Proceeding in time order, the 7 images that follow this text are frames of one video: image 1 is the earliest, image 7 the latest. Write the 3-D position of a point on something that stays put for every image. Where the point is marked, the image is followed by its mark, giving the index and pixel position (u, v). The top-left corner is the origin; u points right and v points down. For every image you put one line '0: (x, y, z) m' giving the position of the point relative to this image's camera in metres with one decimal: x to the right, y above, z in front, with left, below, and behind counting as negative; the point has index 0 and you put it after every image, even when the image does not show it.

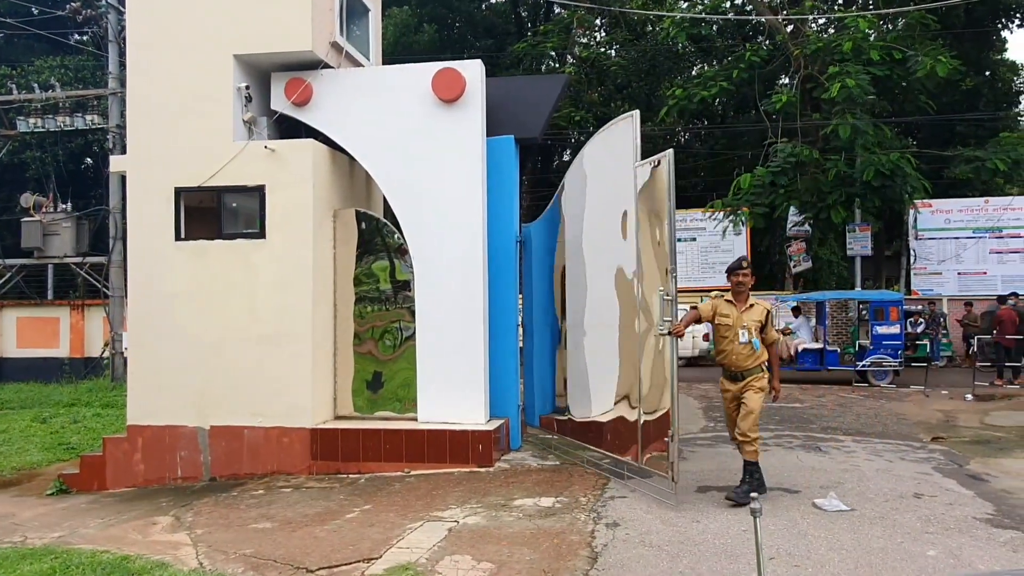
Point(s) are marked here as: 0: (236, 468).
0: (-2.9, -1.9, +7.3) m
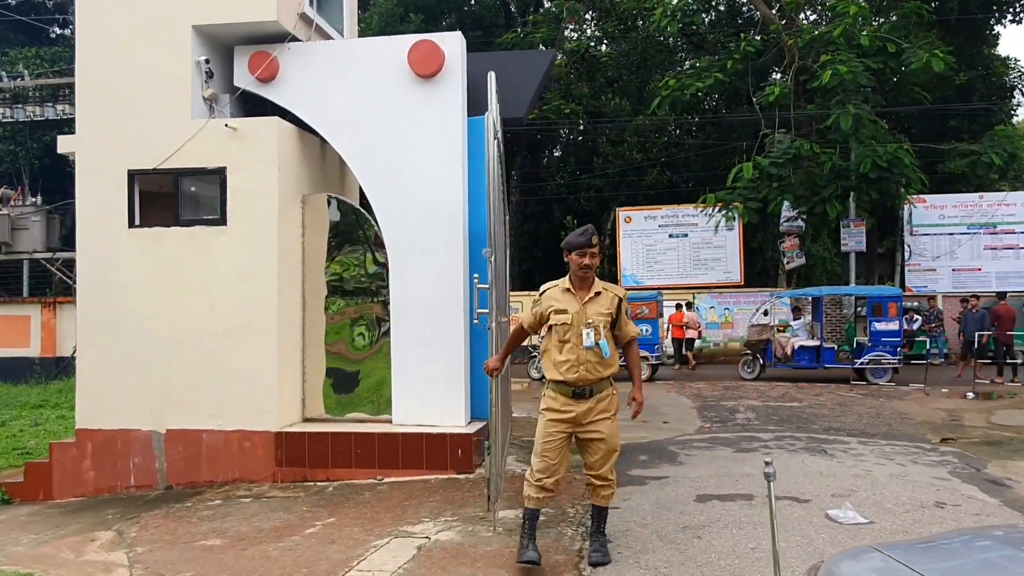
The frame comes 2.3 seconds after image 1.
0: (-3.0, -1.8, +6.7) m
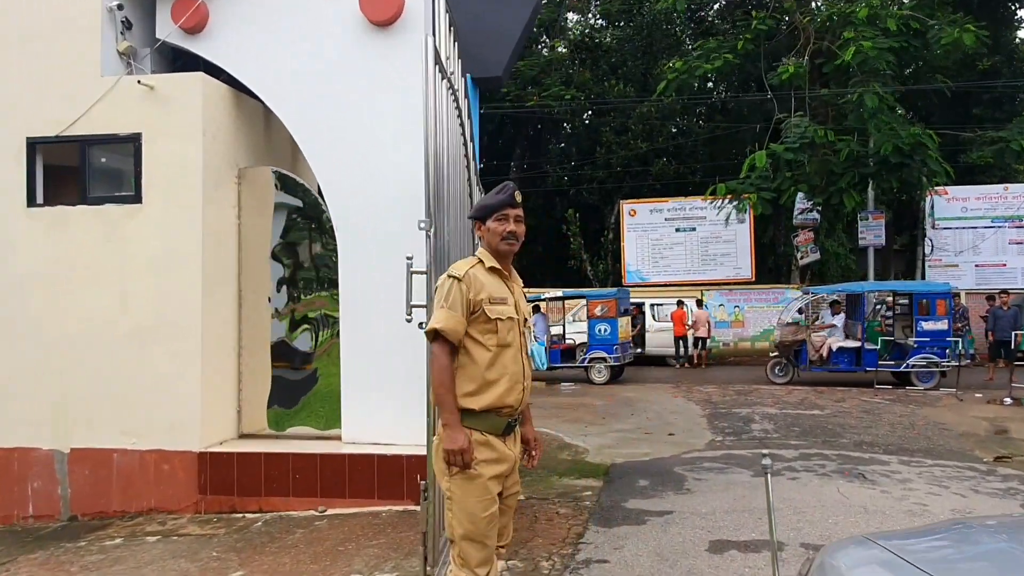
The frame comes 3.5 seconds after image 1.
0: (-3.3, -1.7, +5.6) m
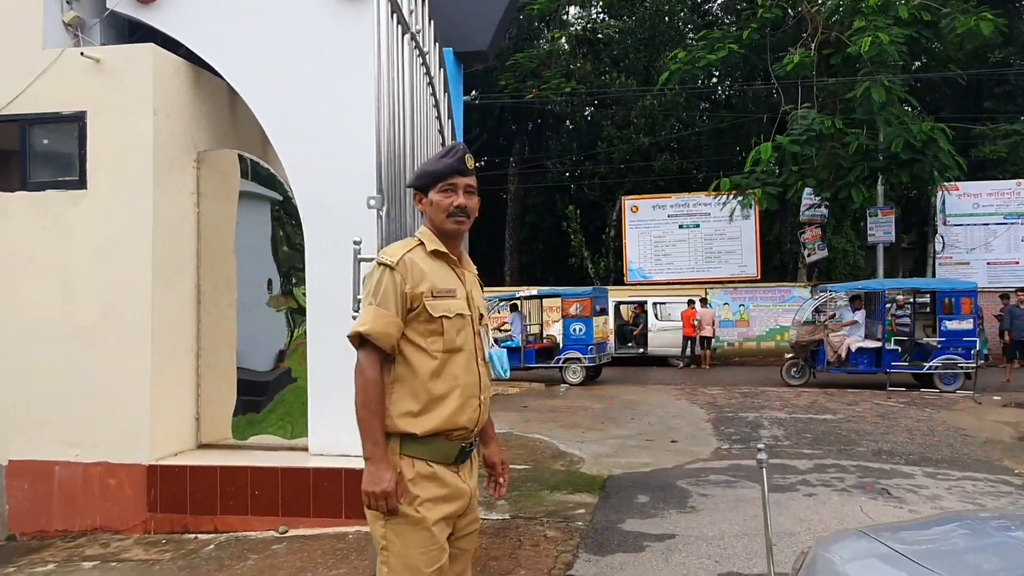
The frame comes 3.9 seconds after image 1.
0: (-3.4, -1.7, +5.1) m
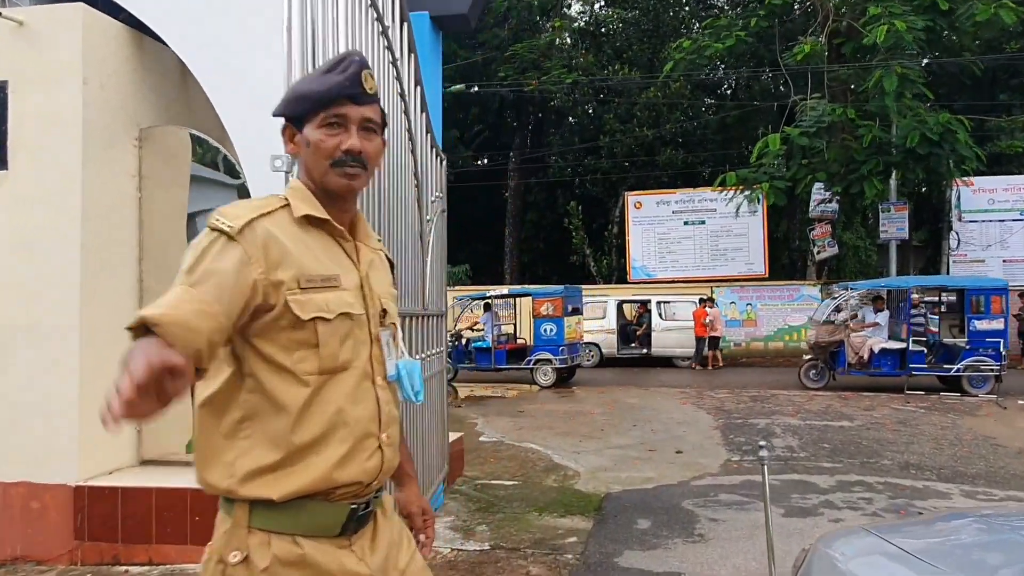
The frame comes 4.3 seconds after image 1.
0: (-3.5, -1.7, +4.4) m
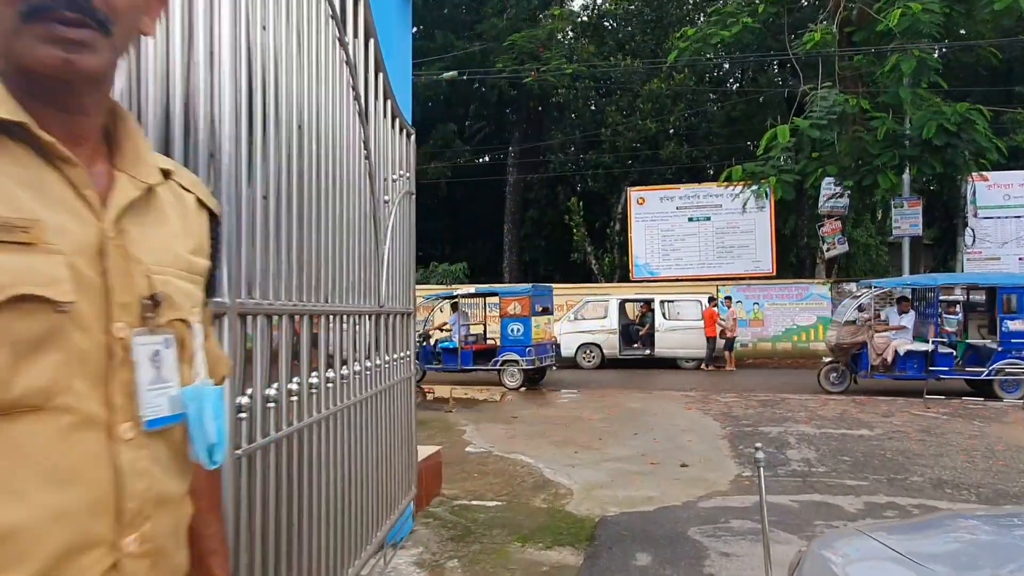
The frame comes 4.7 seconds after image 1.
0: (-3.6, -1.6, +3.8) m
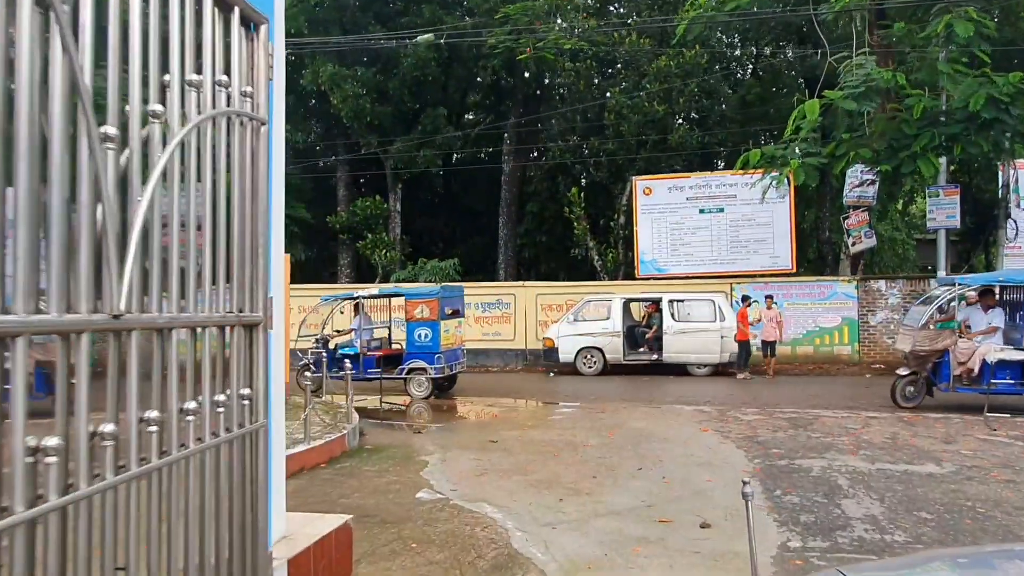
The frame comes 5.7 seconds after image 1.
0: (-3.9, -1.6, +2.1) m
